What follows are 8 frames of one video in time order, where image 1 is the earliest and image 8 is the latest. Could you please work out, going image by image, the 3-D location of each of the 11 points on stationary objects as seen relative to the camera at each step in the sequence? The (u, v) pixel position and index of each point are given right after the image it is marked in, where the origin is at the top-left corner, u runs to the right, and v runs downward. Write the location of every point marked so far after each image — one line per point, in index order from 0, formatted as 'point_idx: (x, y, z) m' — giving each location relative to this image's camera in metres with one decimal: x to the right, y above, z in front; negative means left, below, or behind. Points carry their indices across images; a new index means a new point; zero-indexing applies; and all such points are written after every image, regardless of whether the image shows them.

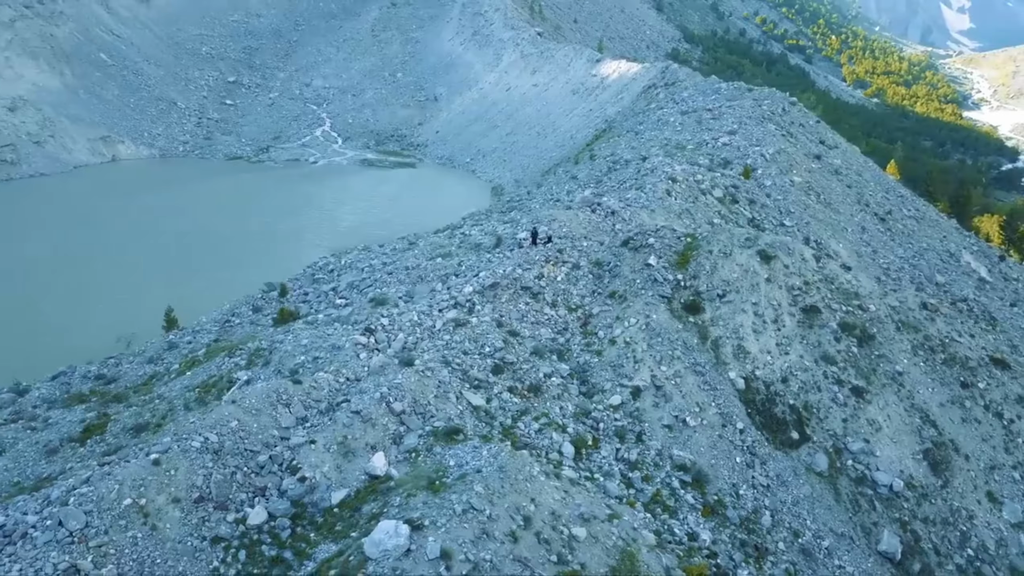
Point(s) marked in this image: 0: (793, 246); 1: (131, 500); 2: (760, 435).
0: (+6.7, +1.0, +19.8) m
1: (-5.7, -3.2, +12.2) m
2: (+5.0, -2.9, +16.5) m
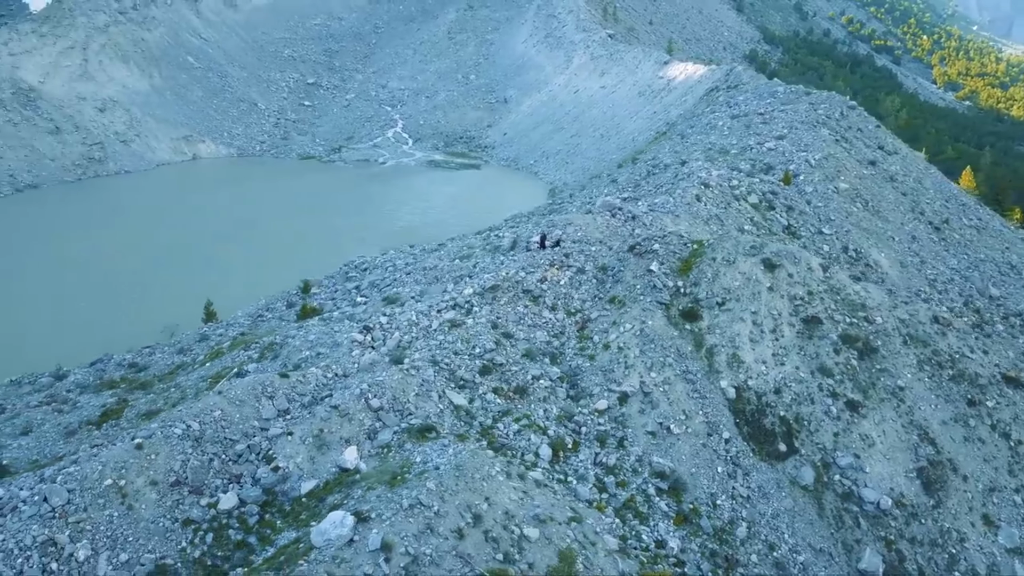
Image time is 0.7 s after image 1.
0: (+6.8, +0.8, +19.4) m
1: (-6.4, -3.1, +13.1) m
2: (+4.6, -3.1, +16.3) m
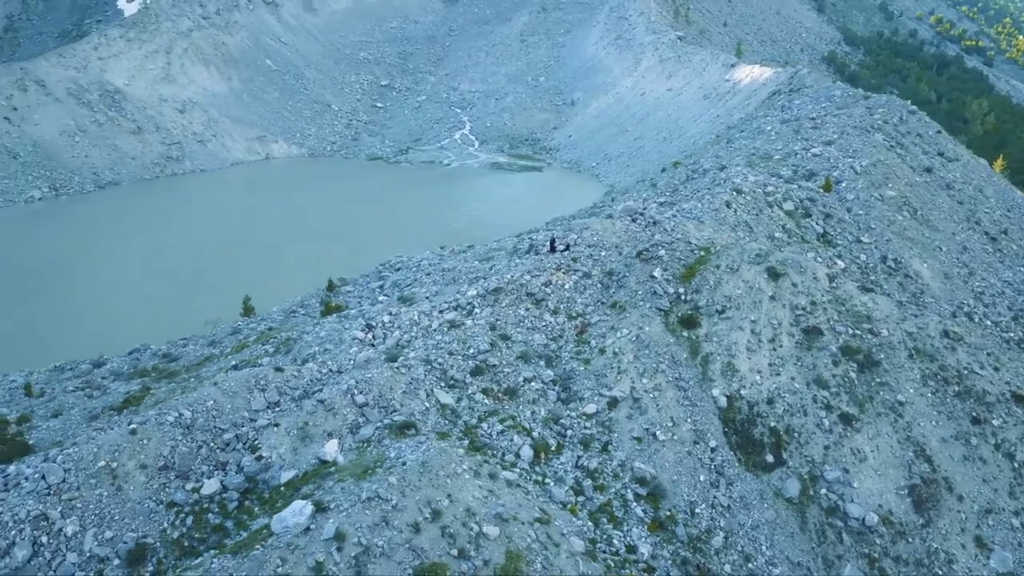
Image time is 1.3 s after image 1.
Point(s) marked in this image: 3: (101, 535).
0: (+6.9, +0.6, +19.1) m
1: (-7.0, -3.0, +14.0) m
2: (+4.3, -3.3, +16.2) m
3: (-6.5, -3.9, +13.1) m
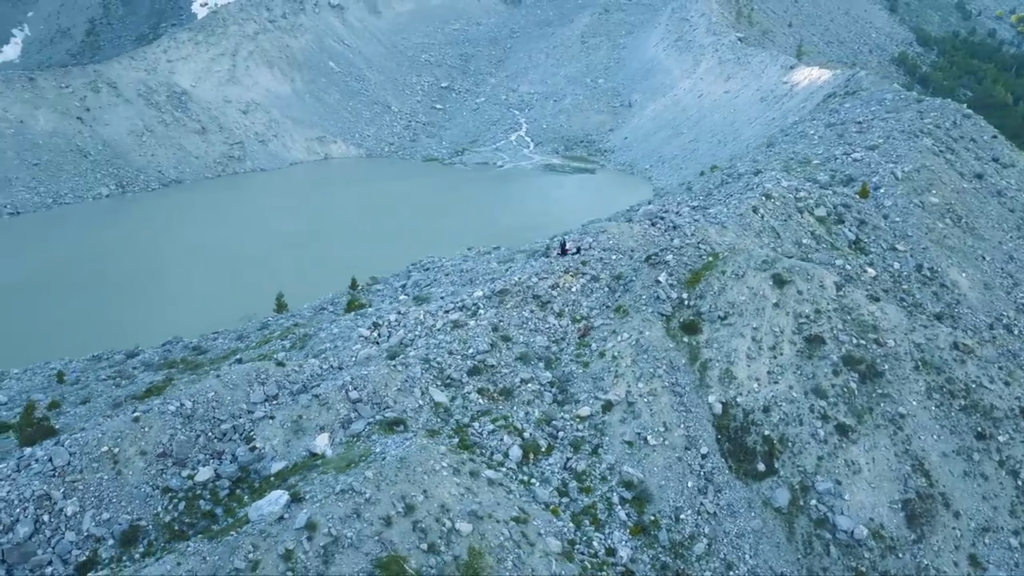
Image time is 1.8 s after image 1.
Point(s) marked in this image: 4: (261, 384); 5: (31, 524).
0: (+6.9, +0.4, +18.8) m
1: (-7.3, -2.9, +14.7) m
2: (+4.1, -3.4, +16.1) m
3: (-7.0, -3.8, +13.8) m
4: (-5.0, -1.9, +16.5) m
5: (-8.0, -3.9, +13.6) m
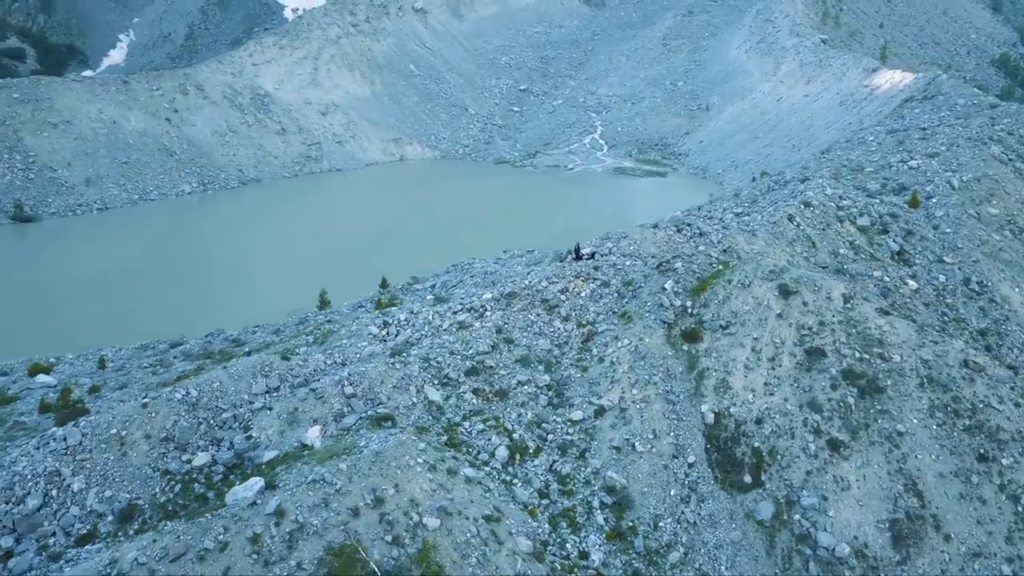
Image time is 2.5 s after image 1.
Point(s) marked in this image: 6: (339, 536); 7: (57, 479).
0: (+7.0, +0.1, +18.4) m
1: (-7.6, -2.7, +15.8) m
2: (+3.8, -3.6, +16.0) m
3: (-7.4, -3.7, +14.8) m
4: (-5.2, -1.9, +17.3) m
5: (-8.5, -3.8, +14.7) m
6: (-2.7, -3.9, +12.8) m
7: (-8.4, -3.5, +15.1) m
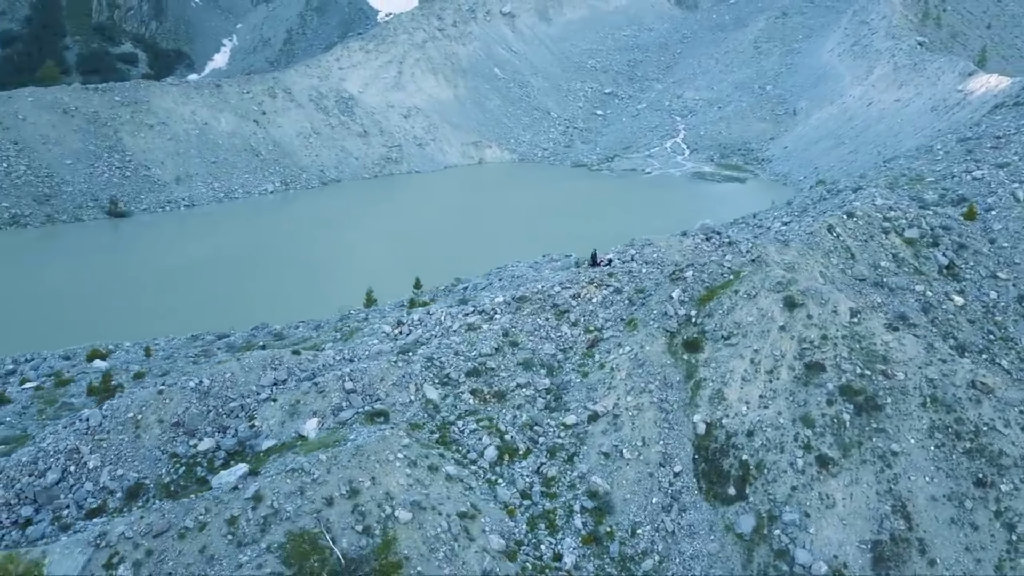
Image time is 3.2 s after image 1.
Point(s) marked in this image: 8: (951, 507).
0: (+7.0, -0.2, +18.0) m
1: (-7.9, -2.6, +17.0) m
2: (+3.5, -3.8, +16.0) m
3: (-7.8, -3.6, +16.0) m
4: (-5.3, -1.8, +18.2) m
5: (-8.8, -3.6, +16.0) m
6: (-3.3, -3.9, +13.5) m
7: (-8.7, -3.4, +16.4) m
8: (+7.9, -3.9, +14.8) m
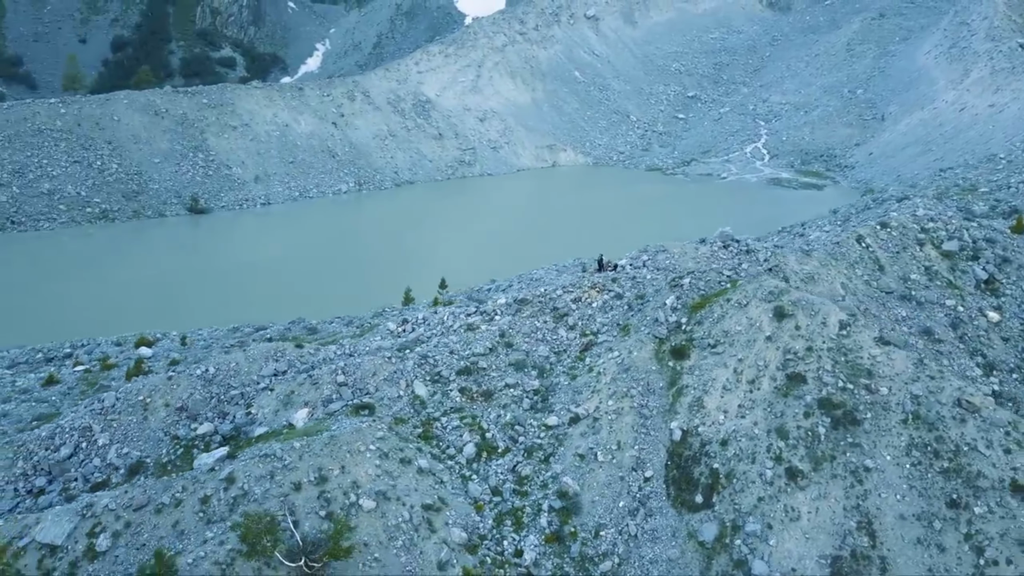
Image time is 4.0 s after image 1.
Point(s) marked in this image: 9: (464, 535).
0: (+6.8, -0.4, +17.7) m
1: (-8.2, -2.4, +18.3) m
2: (+2.9, -3.9, +16.1) m
3: (-8.3, -3.4, +17.3) m
4: (-5.5, -1.7, +19.3) m
5: (-9.3, -3.4, +17.4) m
6: (-4.1, -3.8, +14.3) m
7: (-9.1, -3.2, +17.8) m
8: (+7.2, -4.2, +14.4) m
9: (-0.9, -4.6, +15.2) m
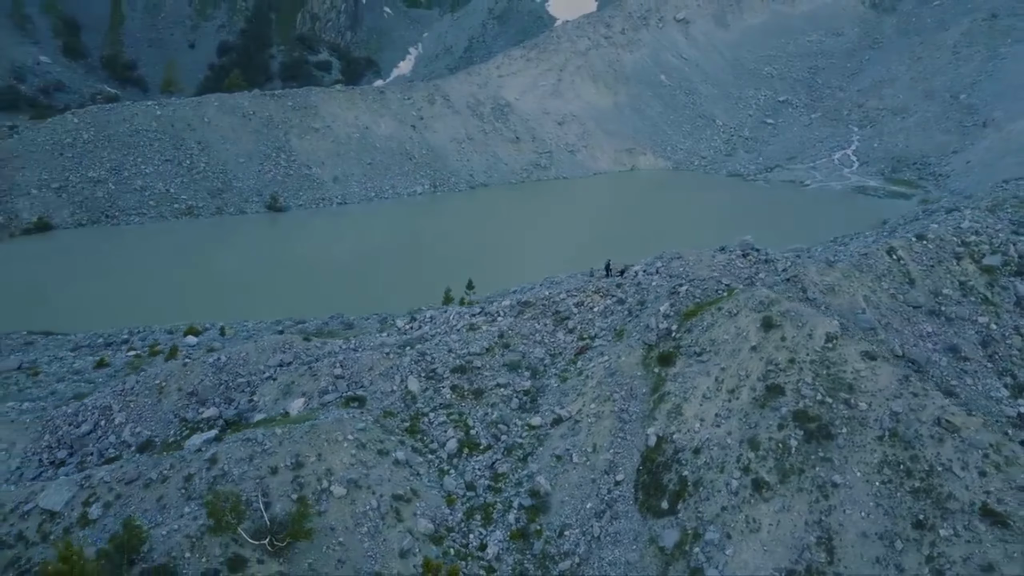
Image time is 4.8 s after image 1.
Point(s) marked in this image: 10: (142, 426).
0: (+6.4, -0.7, +17.5) m
1: (-8.5, -2.2, +19.7) m
2: (+2.3, -4.0, +16.2) m
3: (-8.7, -3.2, +18.7) m
4: (-5.6, -1.6, +20.3) m
5: (-9.7, -3.2, +18.9) m
6: (-4.8, -3.7, +15.3) m
7: (-9.4, -2.9, +19.2) m
8: (+6.3, -4.4, +14.1) m
9: (-1.6, -4.6, +15.8) m
10: (-8.4, -3.2, +18.8) m
